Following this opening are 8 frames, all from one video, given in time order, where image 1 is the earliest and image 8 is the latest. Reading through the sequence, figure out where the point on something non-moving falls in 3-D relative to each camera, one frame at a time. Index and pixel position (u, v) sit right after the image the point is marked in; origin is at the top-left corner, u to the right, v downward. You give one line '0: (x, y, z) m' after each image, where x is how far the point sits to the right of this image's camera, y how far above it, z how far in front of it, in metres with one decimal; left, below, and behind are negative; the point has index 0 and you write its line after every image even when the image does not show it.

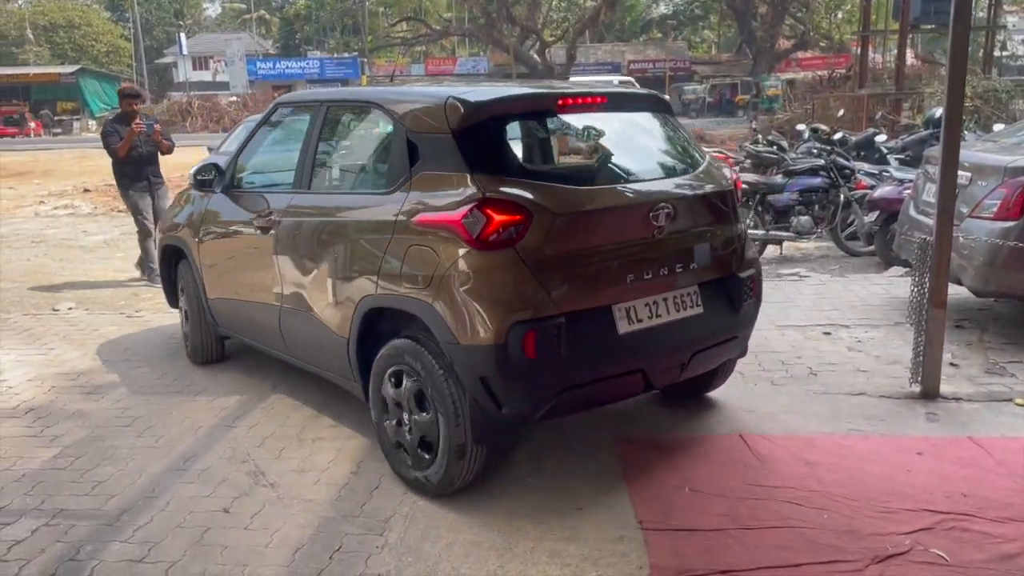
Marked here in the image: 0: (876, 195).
0: (+3.6, +0.9, +8.5) m
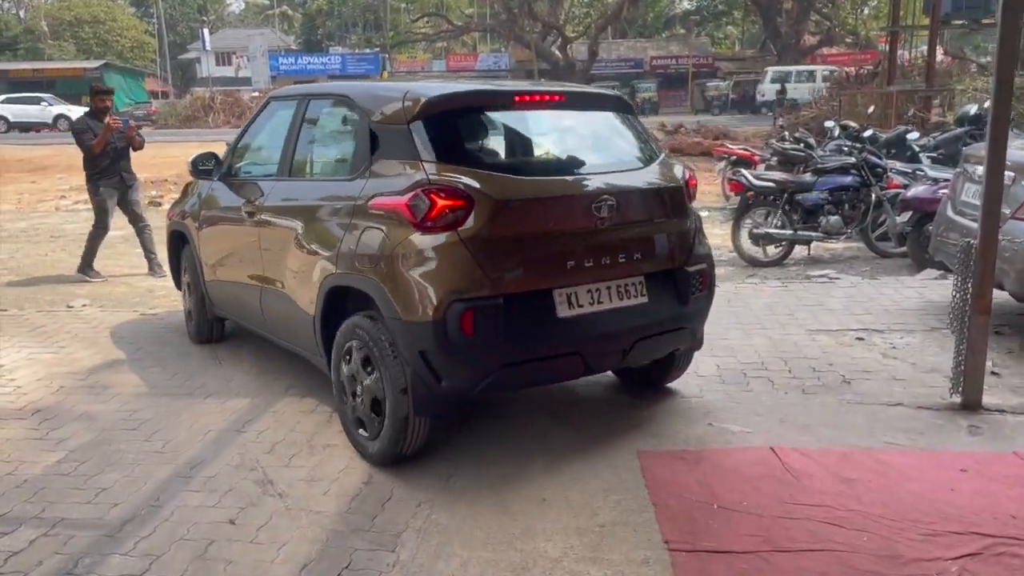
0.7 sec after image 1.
0: (+3.8, +0.9, +8.2) m
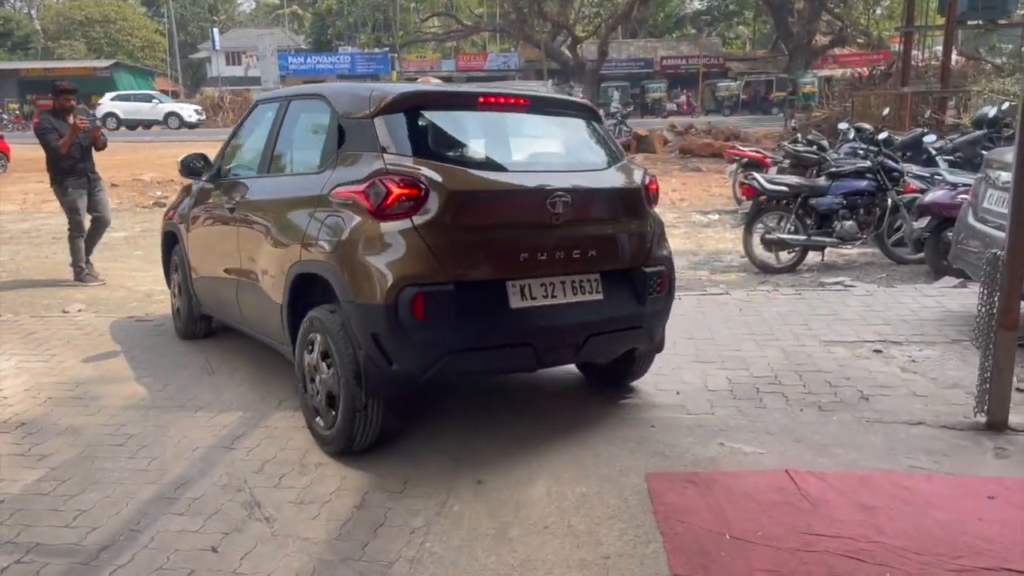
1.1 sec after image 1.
0: (+3.9, +0.8, +7.9) m
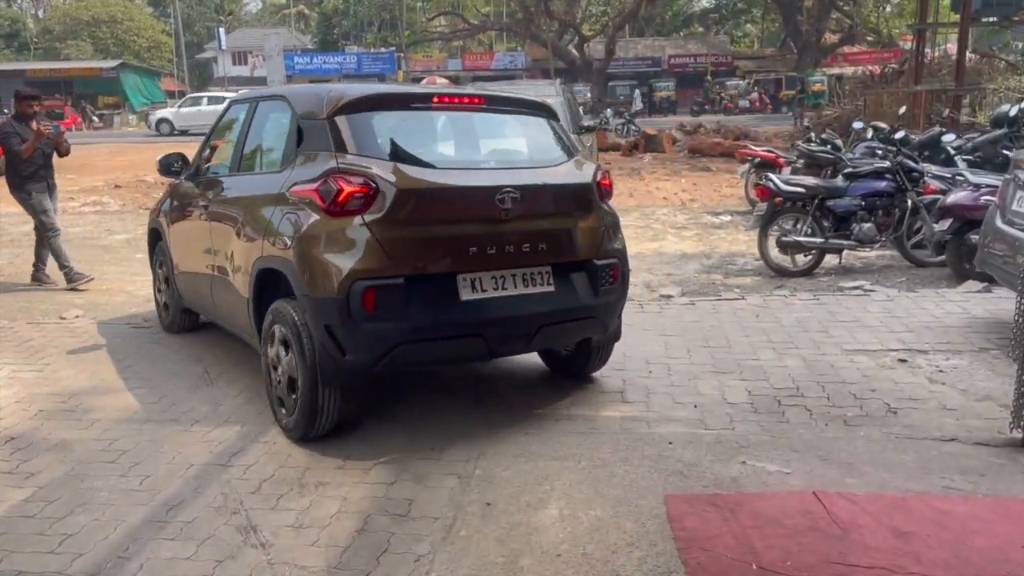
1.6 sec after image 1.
0: (+4.0, +0.8, +7.7) m
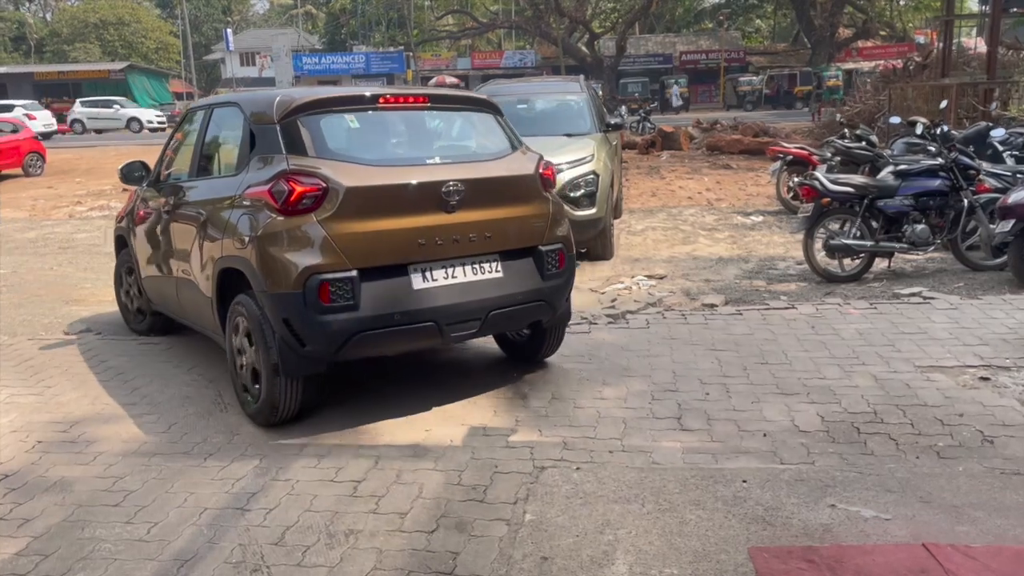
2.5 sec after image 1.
0: (+4.2, +0.7, +7.2) m
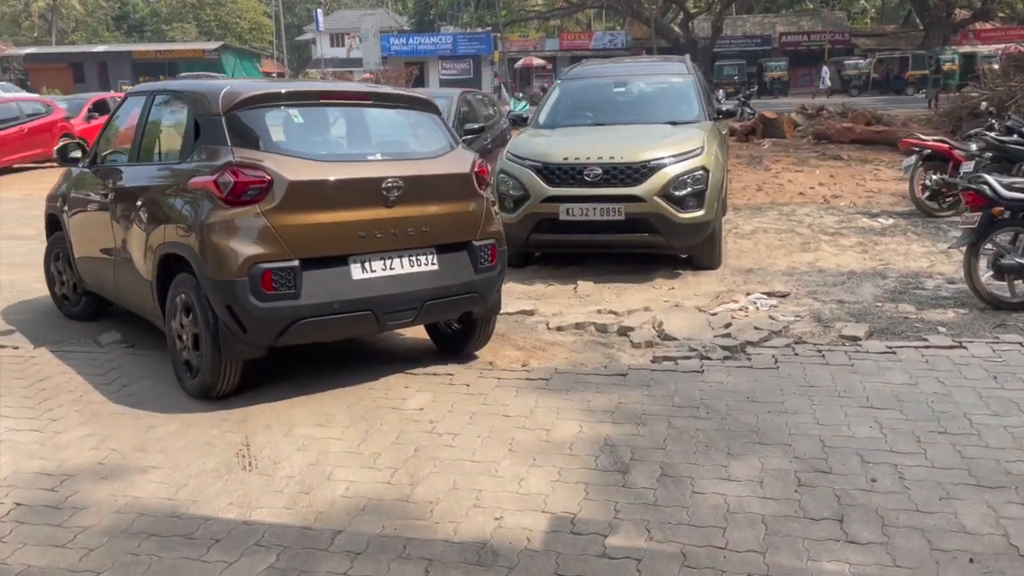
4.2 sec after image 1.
0: (+4.9, +0.5, +5.6) m
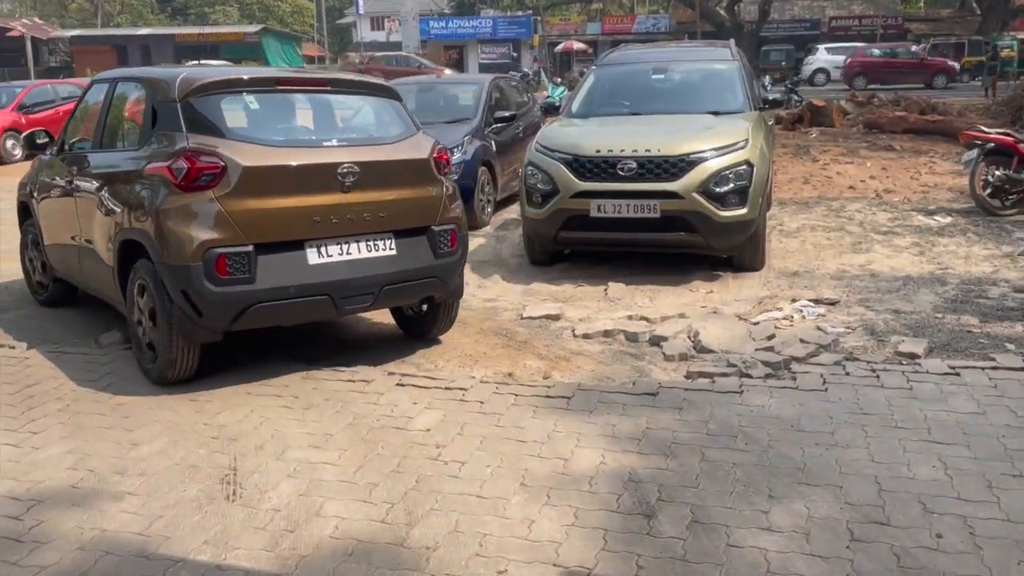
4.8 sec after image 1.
0: (+5.0, +0.3, +4.9) m
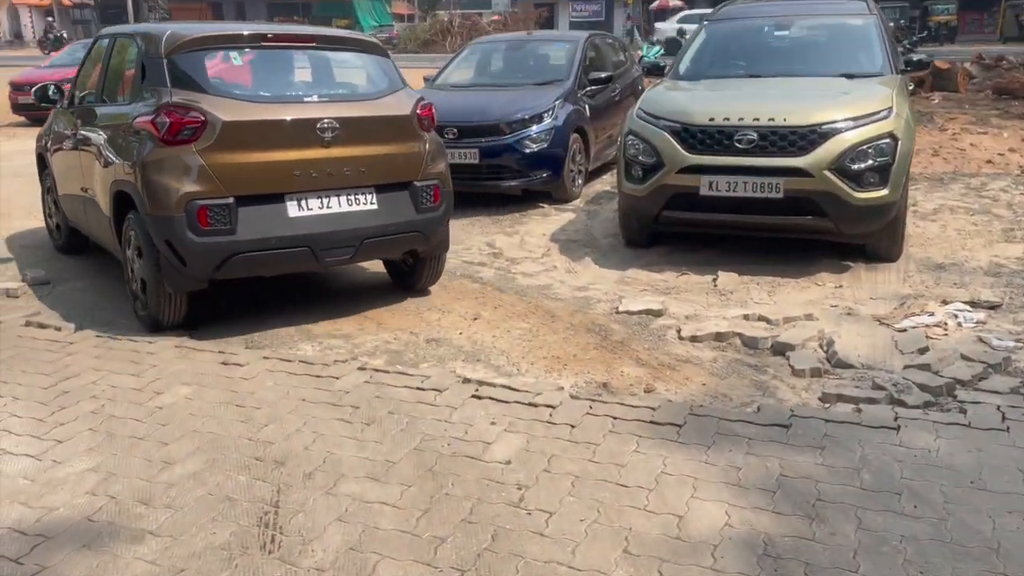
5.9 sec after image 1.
0: (+5.5, +0.2, +3.6) m
